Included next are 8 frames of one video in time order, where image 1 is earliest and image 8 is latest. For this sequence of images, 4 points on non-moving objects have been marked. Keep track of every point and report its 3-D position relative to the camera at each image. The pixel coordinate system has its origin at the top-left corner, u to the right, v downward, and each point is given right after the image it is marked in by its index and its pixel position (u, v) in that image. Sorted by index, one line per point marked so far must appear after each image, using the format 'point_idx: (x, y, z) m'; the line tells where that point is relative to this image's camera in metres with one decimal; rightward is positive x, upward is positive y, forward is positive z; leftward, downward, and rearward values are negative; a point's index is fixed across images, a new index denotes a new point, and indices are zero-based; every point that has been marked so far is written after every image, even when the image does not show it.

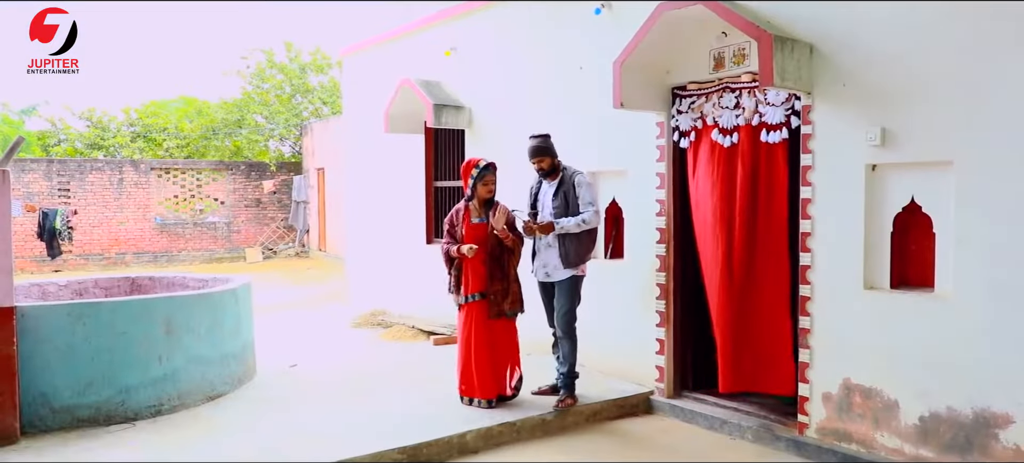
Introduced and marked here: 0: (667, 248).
0: (+0.8, -0.1, +4.0) m
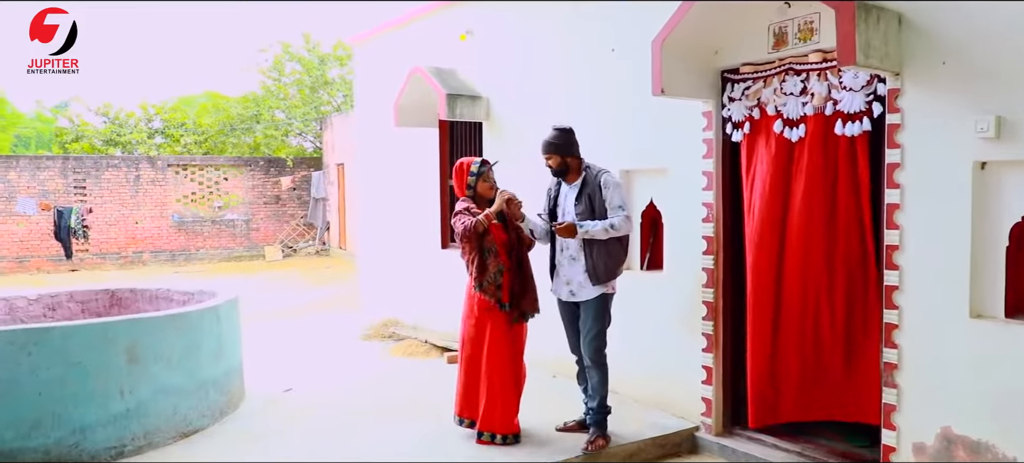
0: (+0.9, -0.1, +3.4) m
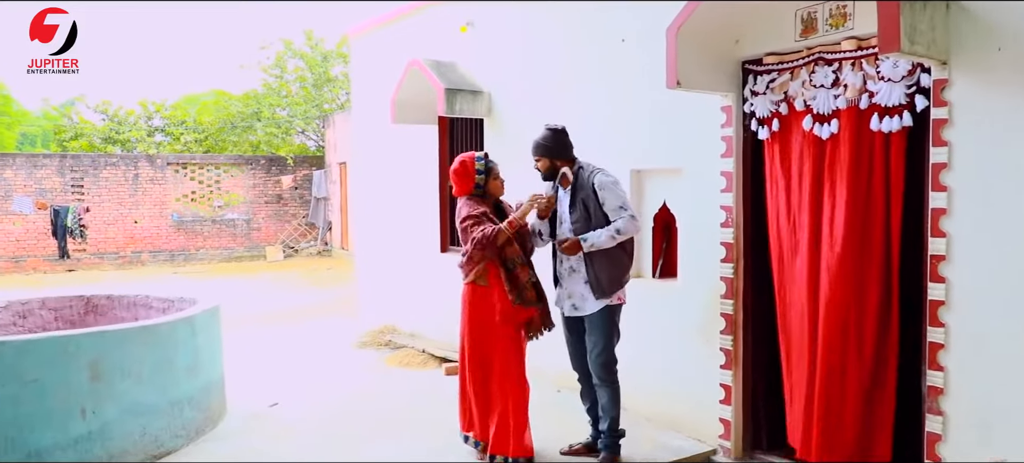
0: (+0.9, -0.1, +3.1) m
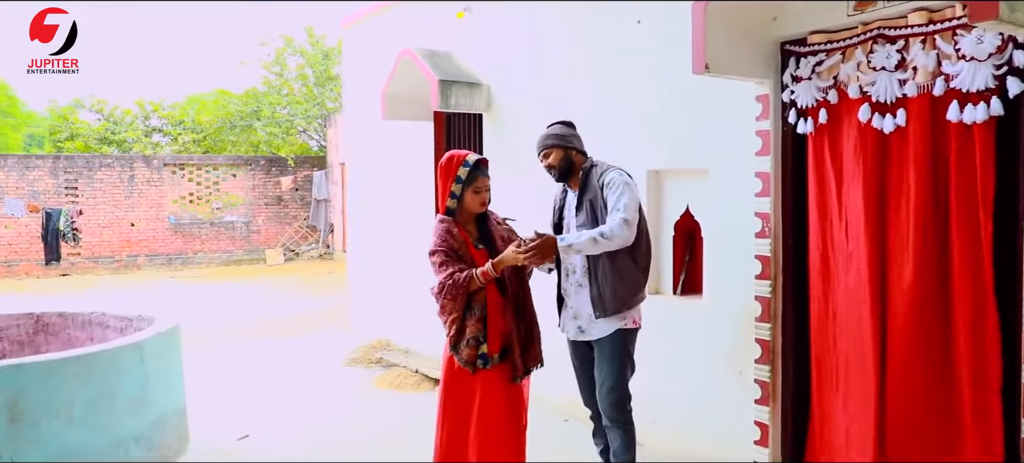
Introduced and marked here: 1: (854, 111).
0: (+0.9, -0.2, +2.7) m
1: (+1.1, +0.4, +2.4) m
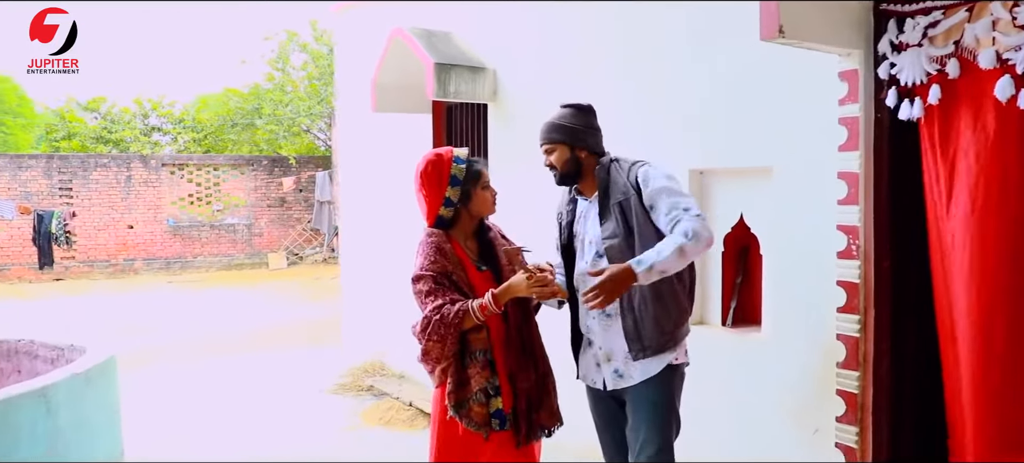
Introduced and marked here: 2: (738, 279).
0: (+0.9, -0.2, +2.0) m
1: (+1.1, +0.3, +1.8) m
2: (+0.8, -0.2, +2.8) m
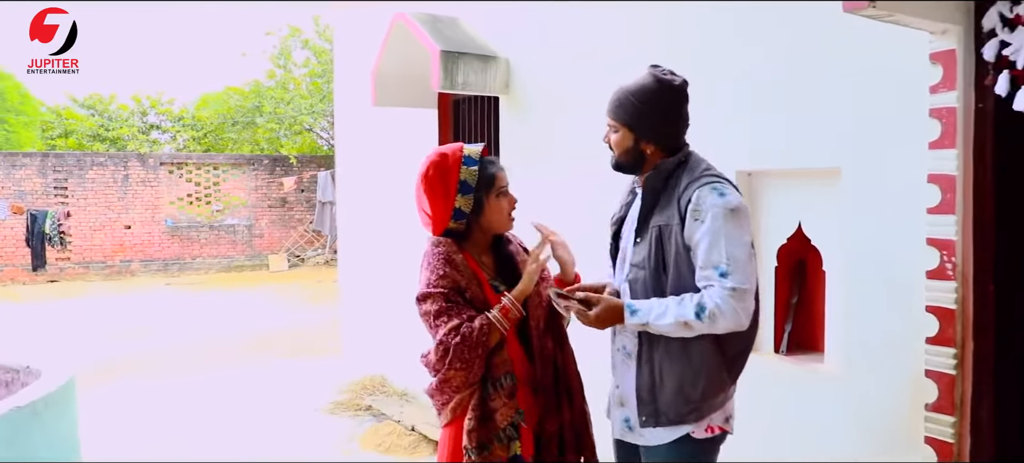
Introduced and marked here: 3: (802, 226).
0: (+1.0, -0.3, +1.7) m
1: (+1.1, +0.3, +1.4) m
2: (+0.8, -0.2, +2.4) m
3: (+0.8, 0.0, +2.4) m
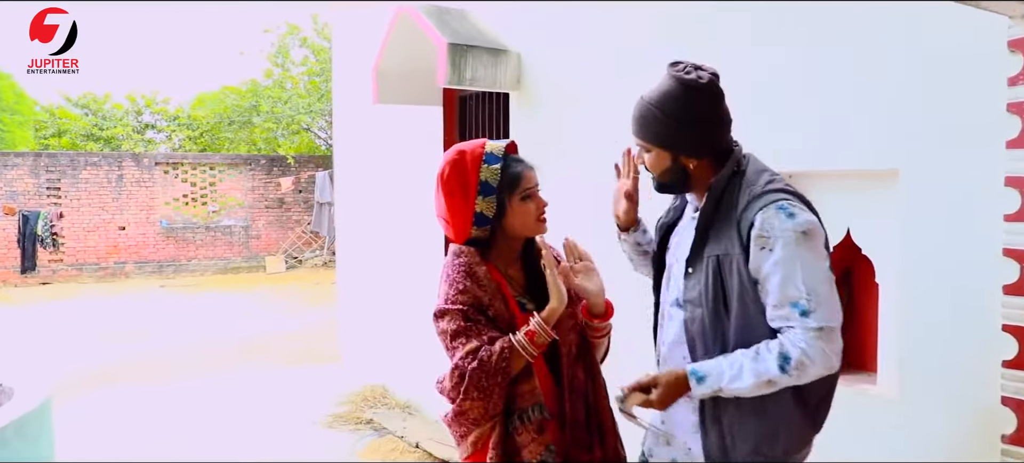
0: (+1.0, -0.3, +1.5) m
1: (+1.2, +0.3, +1.2) m
2: (+0.9, -0.2, +2.2) m
3: (+0.9, 0.0, +2.2) m
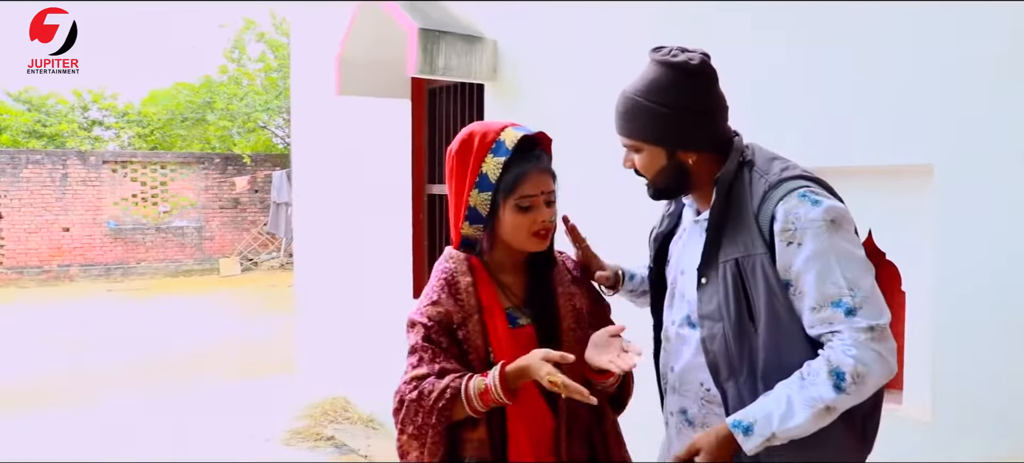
0: (+1.0, -0.3, +1.3) m
1: (+1.2, +0.3, +1.1) m
2: (+0.8, -0.2, +2.1) m
3: (+0.8, 0.0, +2.0) m
